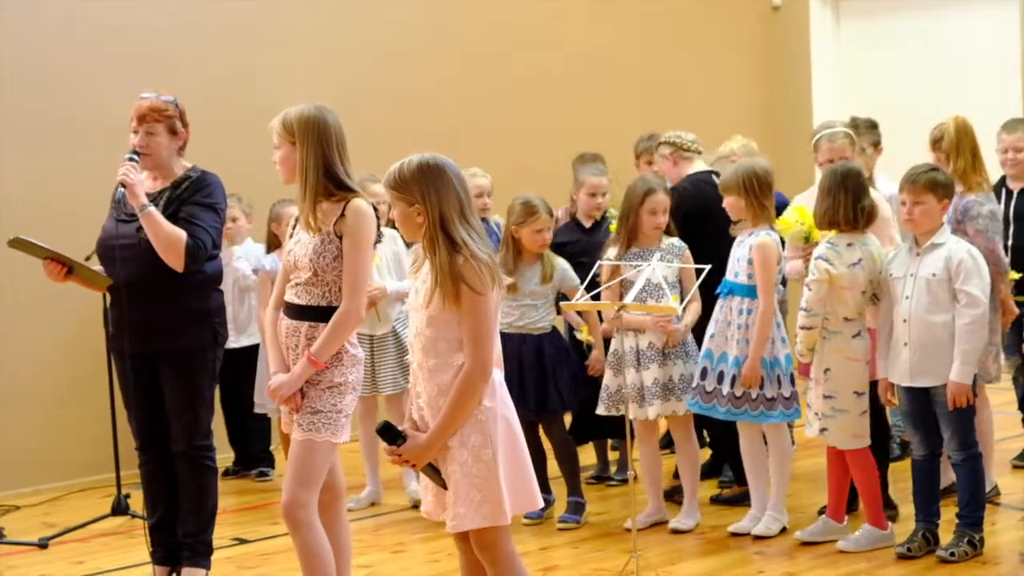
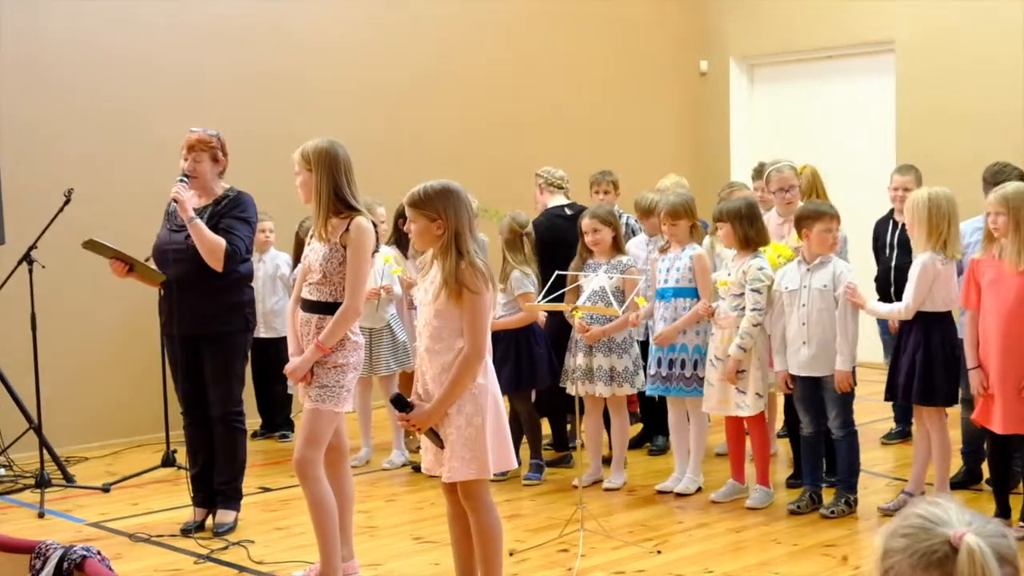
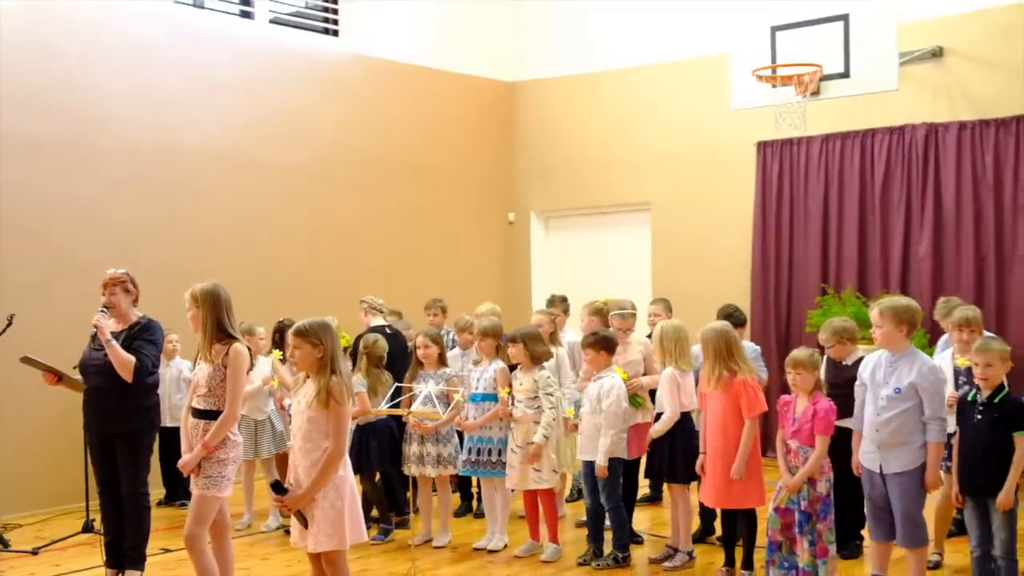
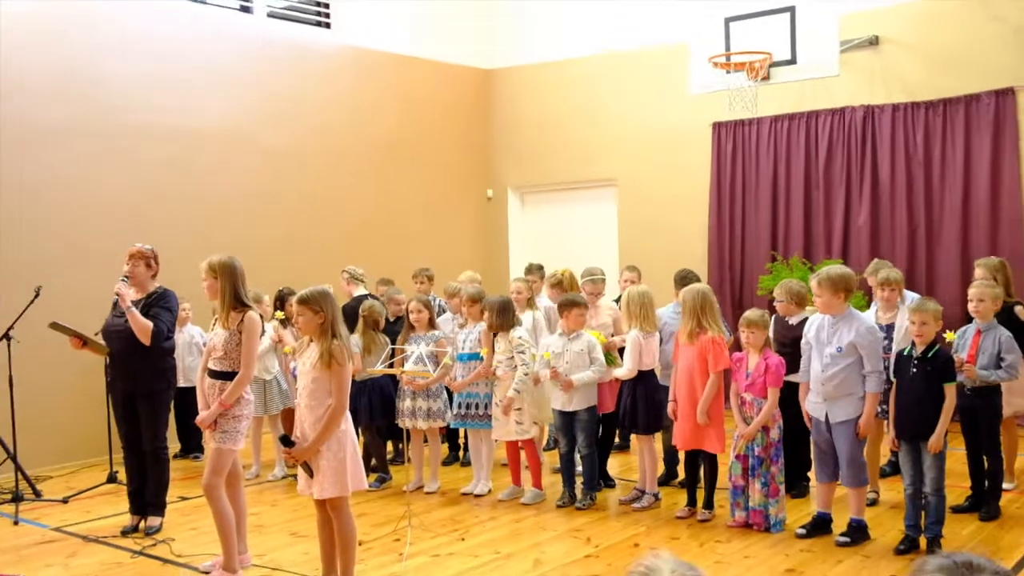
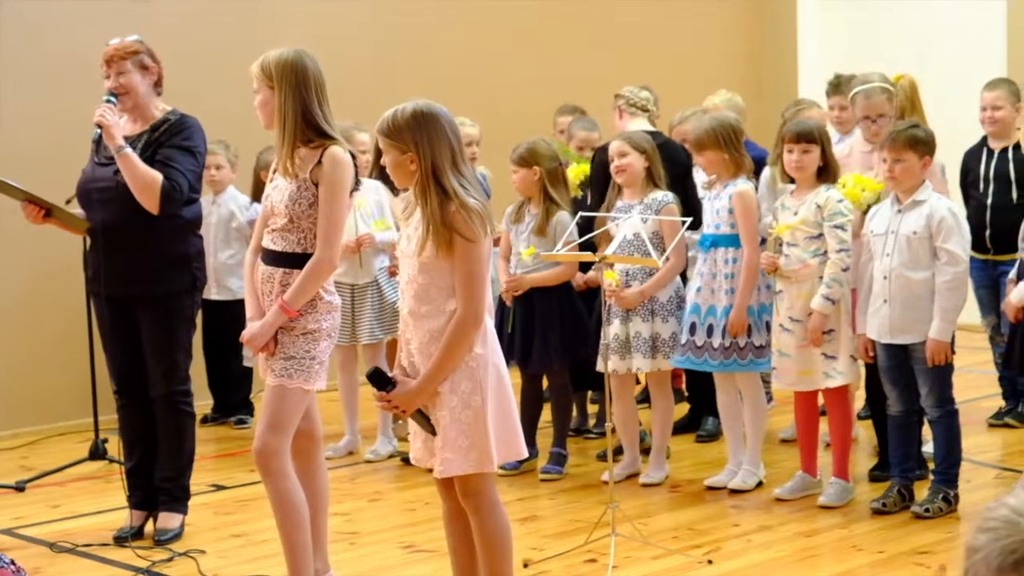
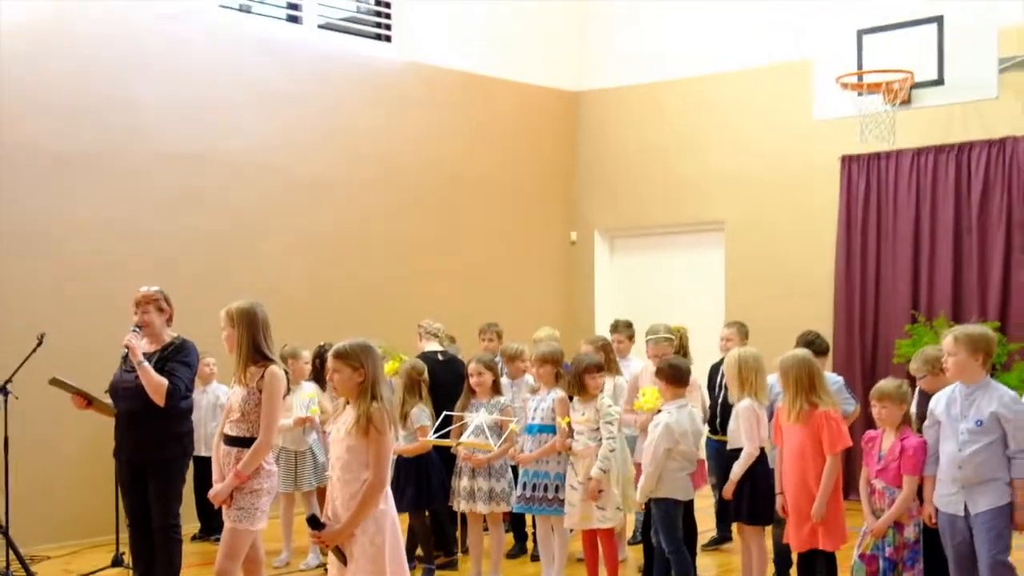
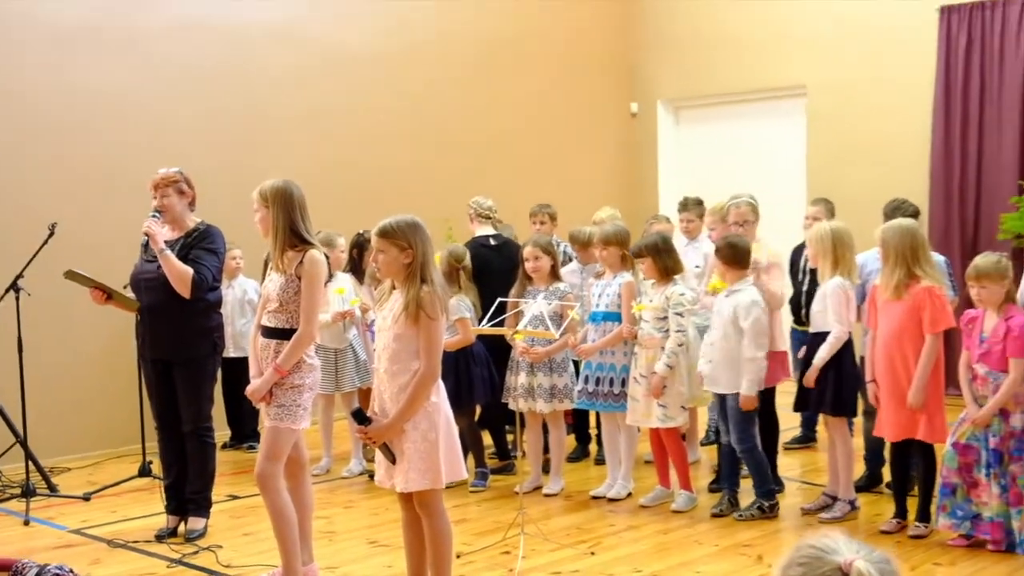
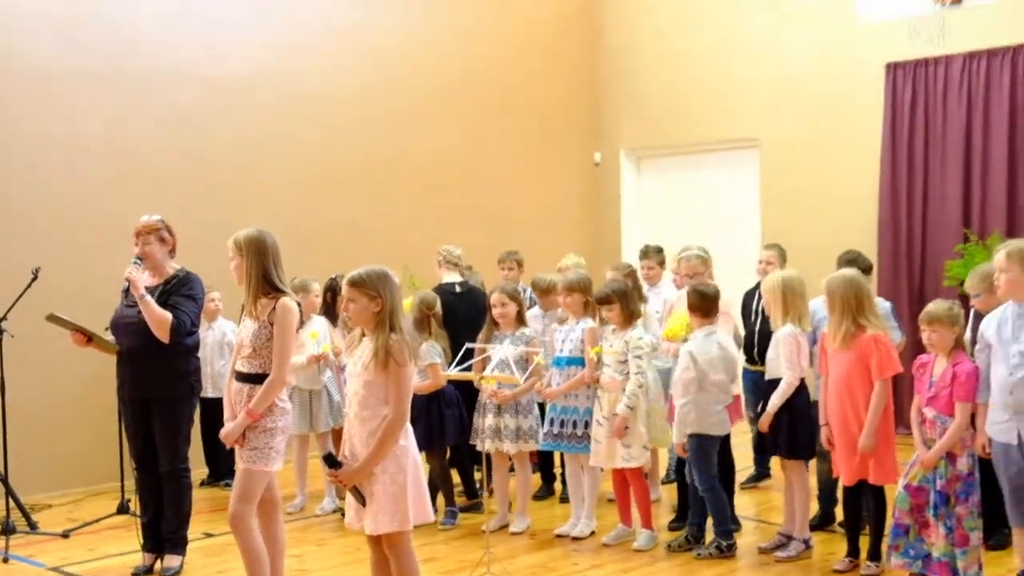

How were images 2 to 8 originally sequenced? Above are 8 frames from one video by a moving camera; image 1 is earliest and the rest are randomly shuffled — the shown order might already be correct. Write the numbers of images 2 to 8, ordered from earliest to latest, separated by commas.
5, 2, 7, 8, 6, 3, 4
